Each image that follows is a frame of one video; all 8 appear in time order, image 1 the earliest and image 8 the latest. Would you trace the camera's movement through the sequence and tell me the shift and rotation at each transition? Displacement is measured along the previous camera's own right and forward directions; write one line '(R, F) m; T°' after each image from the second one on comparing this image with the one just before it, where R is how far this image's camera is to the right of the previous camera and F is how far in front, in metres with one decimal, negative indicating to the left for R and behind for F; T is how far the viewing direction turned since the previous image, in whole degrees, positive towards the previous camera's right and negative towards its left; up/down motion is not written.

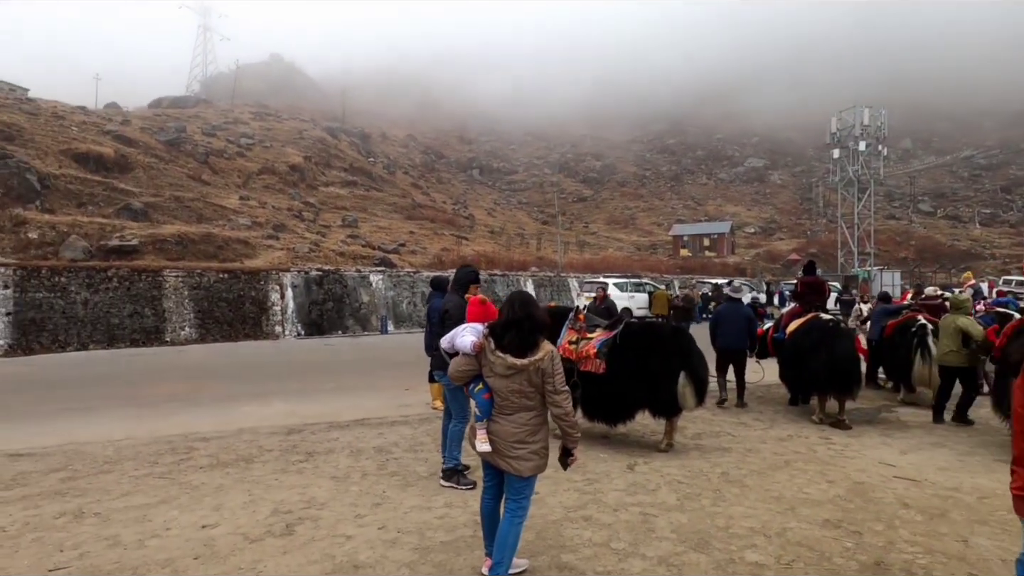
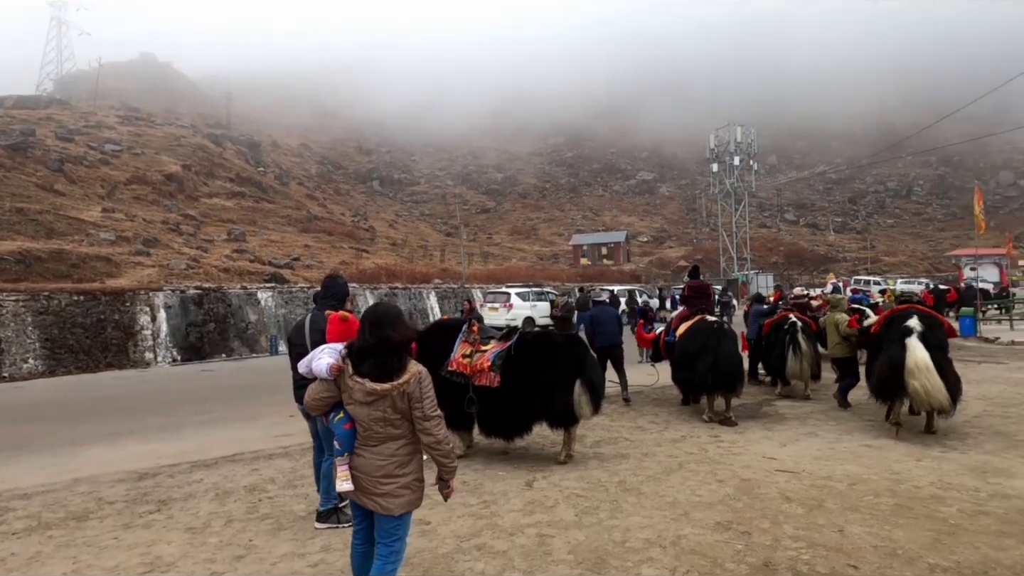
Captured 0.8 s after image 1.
(0.0, +0.1) m; +8°
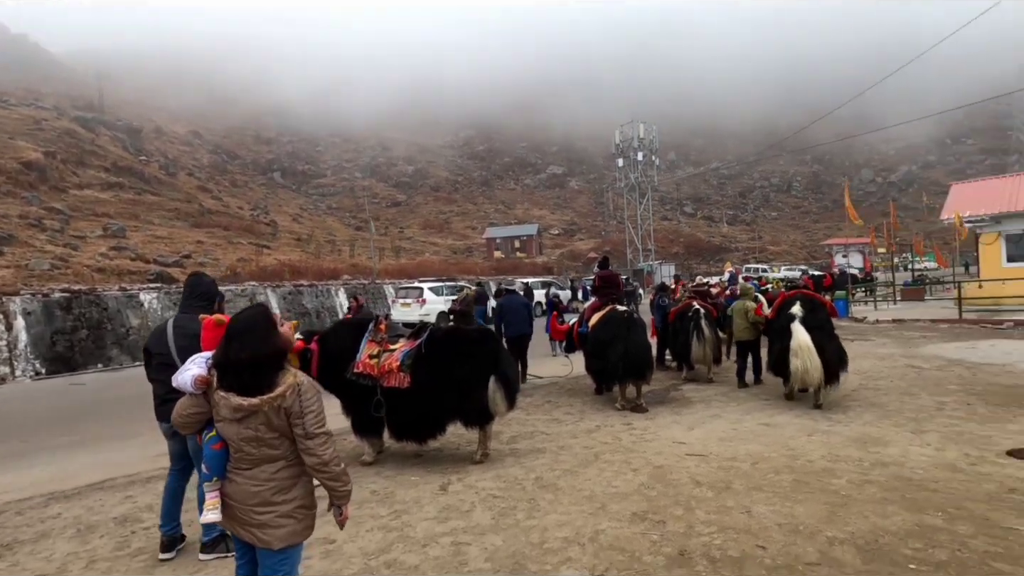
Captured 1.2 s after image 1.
(0.0, +0.1) m; +7°
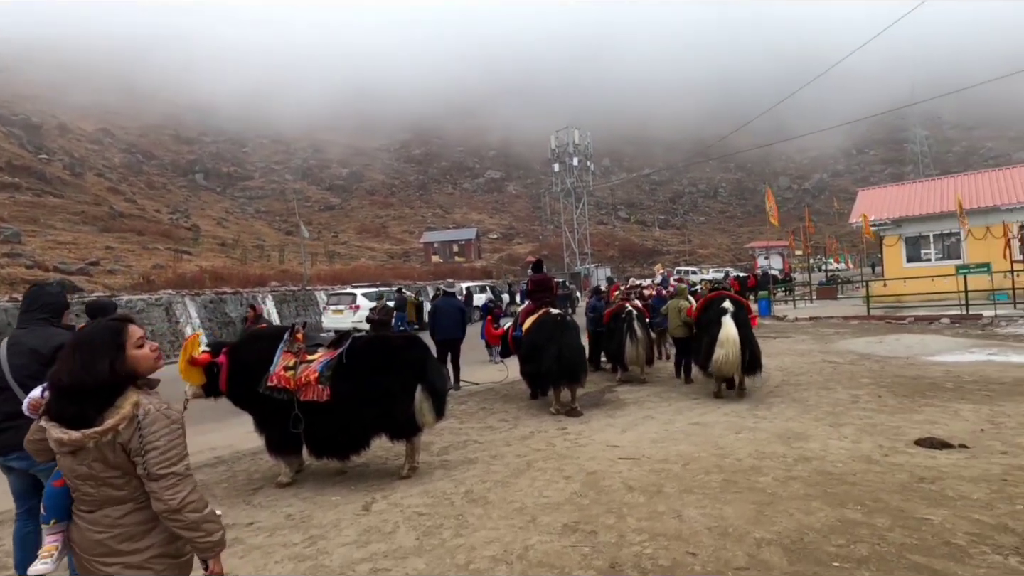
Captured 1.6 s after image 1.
(0.0, +0.1) m; +5°
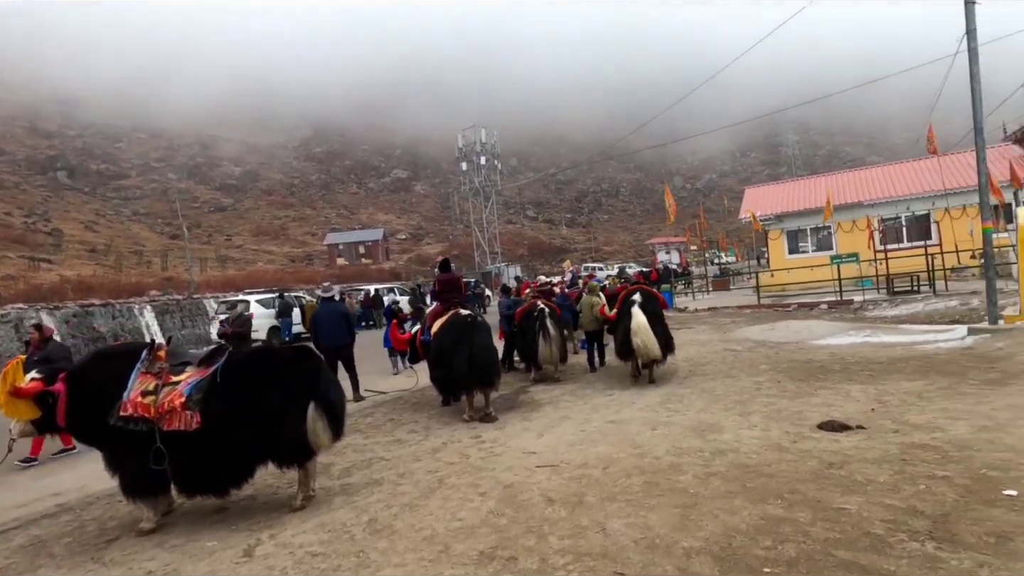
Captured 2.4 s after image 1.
(0.0, +0.3) m; +7°
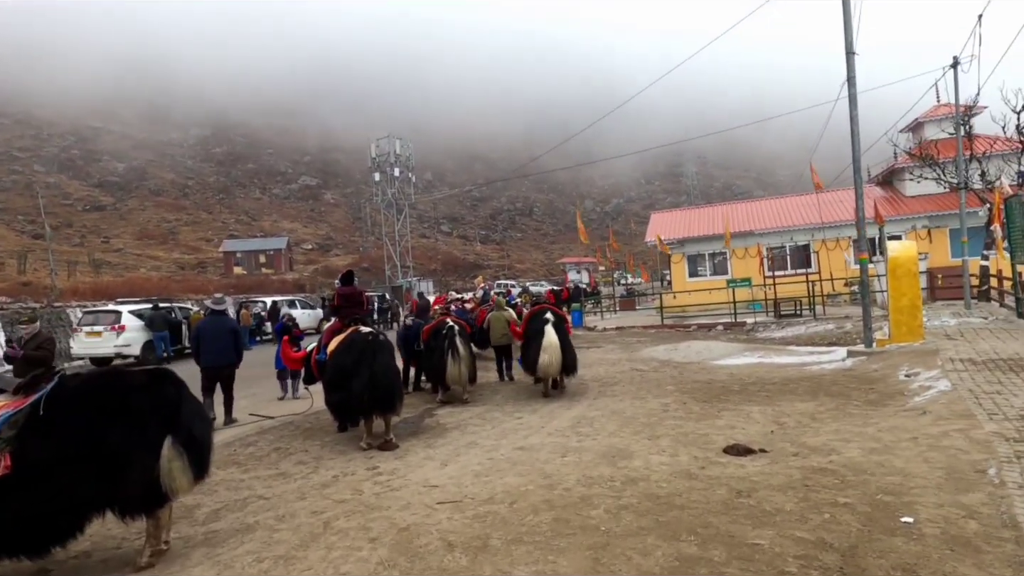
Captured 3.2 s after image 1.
(+0.1, +0.4) m; +7°
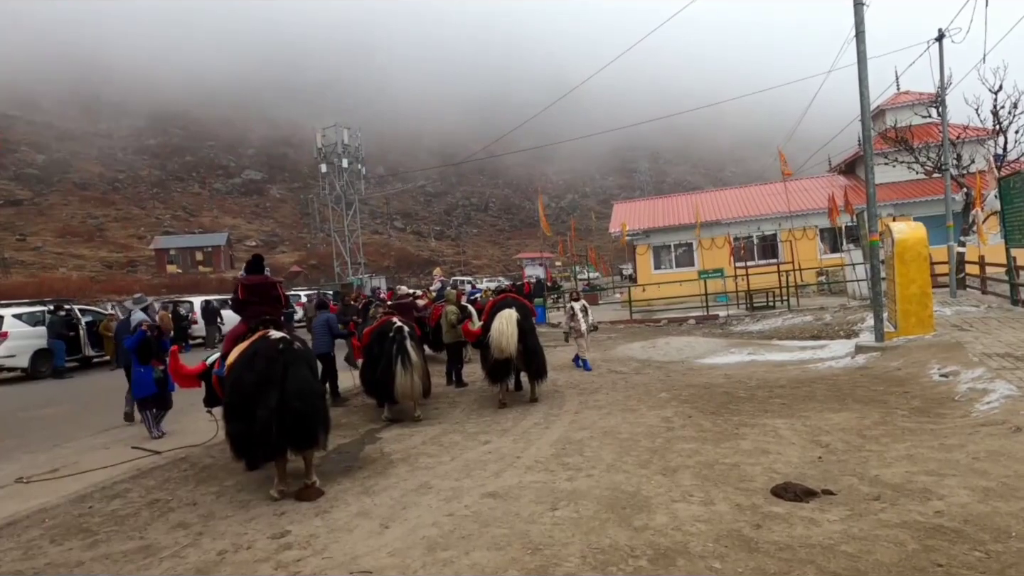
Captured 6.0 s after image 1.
(-0.1, +1.8) m; +4°
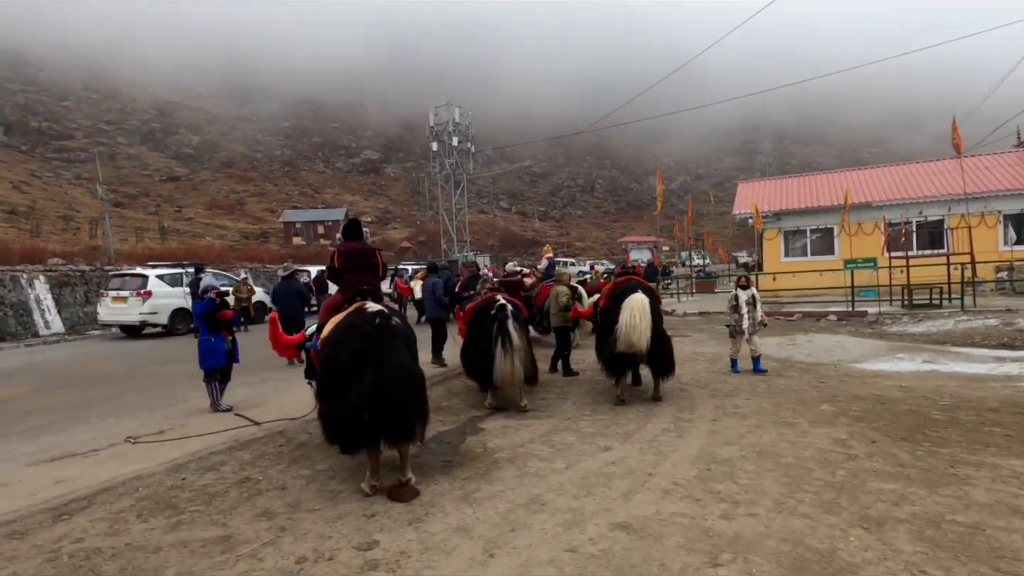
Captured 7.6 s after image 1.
(-0.2, +1.3) m; -9°
